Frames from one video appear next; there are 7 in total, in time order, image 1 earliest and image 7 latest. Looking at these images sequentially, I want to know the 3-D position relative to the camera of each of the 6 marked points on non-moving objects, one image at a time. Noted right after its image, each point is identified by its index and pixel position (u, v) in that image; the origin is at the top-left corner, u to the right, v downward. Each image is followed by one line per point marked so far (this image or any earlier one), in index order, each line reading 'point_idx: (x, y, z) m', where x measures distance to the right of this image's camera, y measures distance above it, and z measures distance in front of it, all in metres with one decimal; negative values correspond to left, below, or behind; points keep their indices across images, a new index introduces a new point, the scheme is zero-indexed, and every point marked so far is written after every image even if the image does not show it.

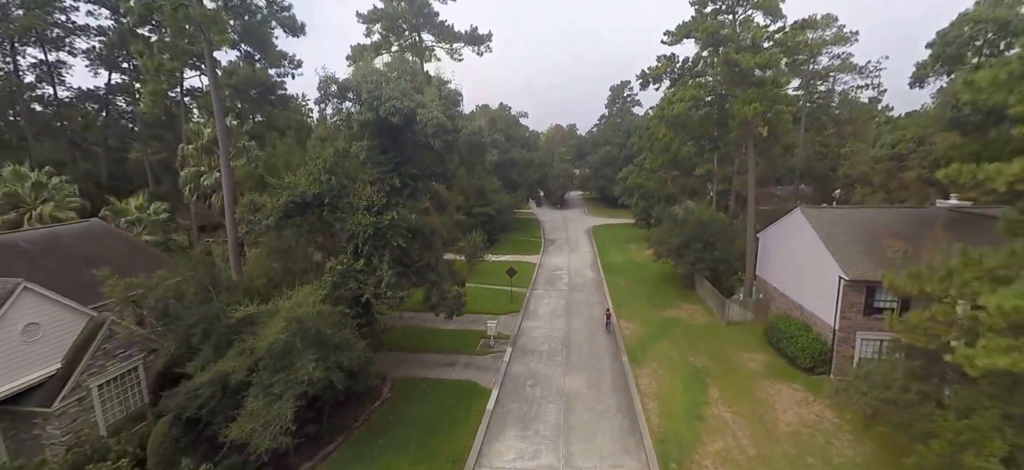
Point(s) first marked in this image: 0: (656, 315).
0: (+6.0, -3.3, +17.6) m
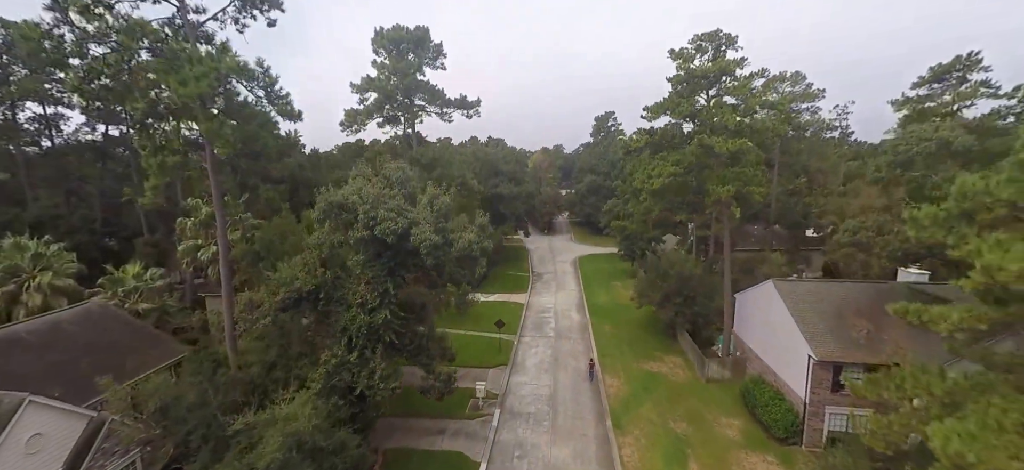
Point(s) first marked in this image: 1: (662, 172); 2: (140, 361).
0: (+5.4, -5.7, +18.2) m
1: (+5.1, +2.0, +14.5) m
2: (-9.7, -3.3, +11.1) m
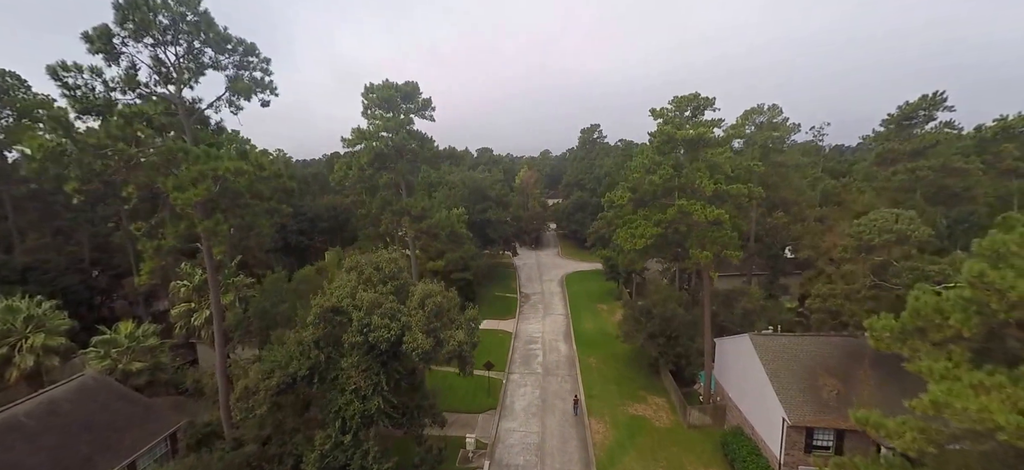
0: (+5.0, -7.7, +18.8) m
1: (+4.7, 0.0, +15.1) m
2: (-10.0, -5.4, +11.4) m
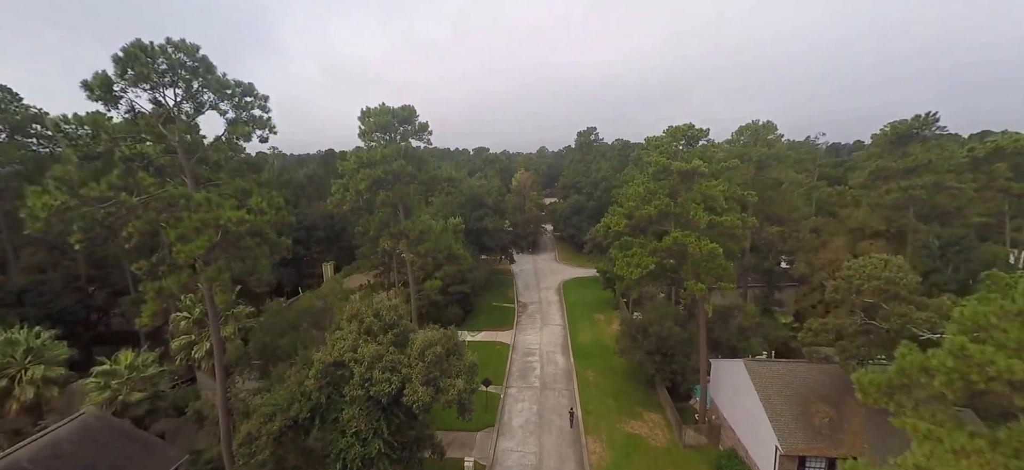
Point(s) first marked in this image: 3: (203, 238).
0: (+4.9, -8.6, +19.1) m
1: (+4.6, -1.0, +15.3) m
2: (-10.1, -6.4, +11.5) m
3: (-6.9, 0.0, +9.5) m
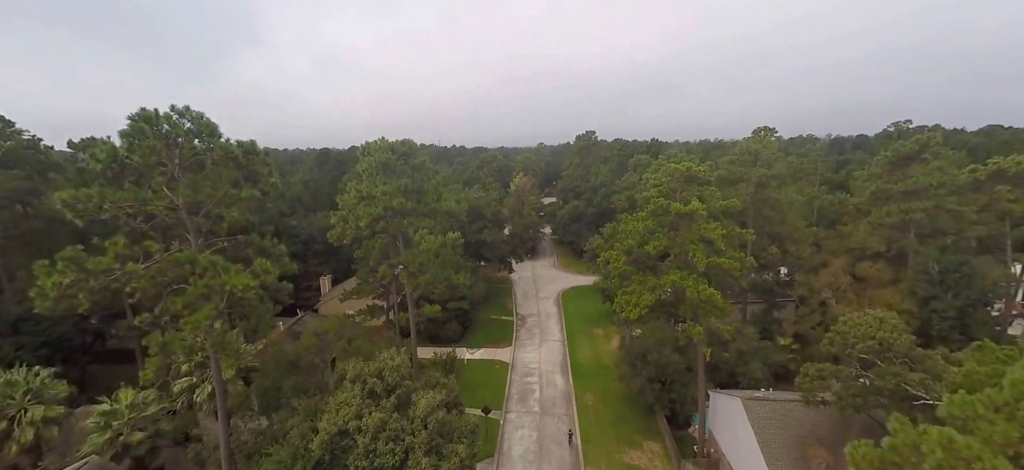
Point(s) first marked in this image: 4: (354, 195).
0: (+4.9, -10.0, +19.2) m
1: (+4.6, -2.4, +15.4) m
2: (-10.0, -7.9, +11.5) m
3: (-6.8, -1.5, +9.4) m
4: (-6.5, +1.7, +17.5) m
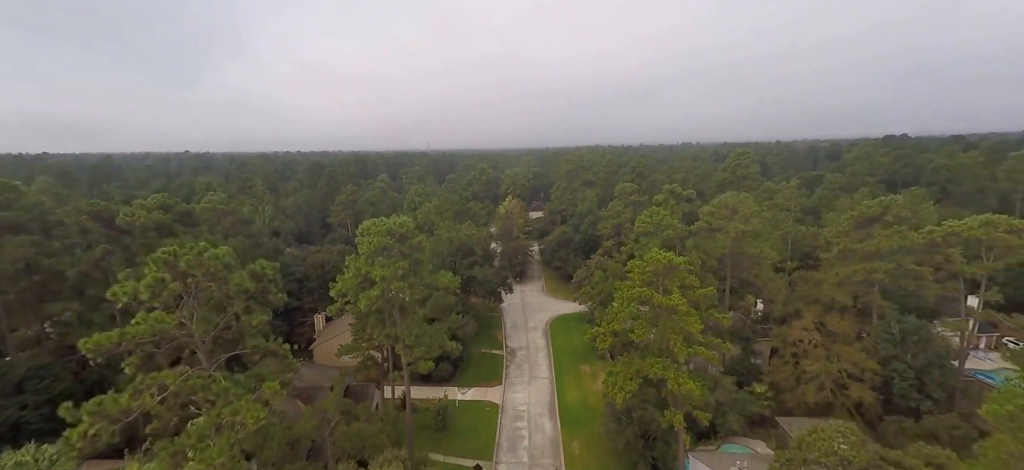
0: (+4.4, -13.3, +20.3) m
1: (+4.3, -5.7, +16.5) m
2: (-10.3, -11.0, +12.3) m
3: (-7.0, -4.6, +10.3) m
4: (-6.9, -1.5, +18.3) m
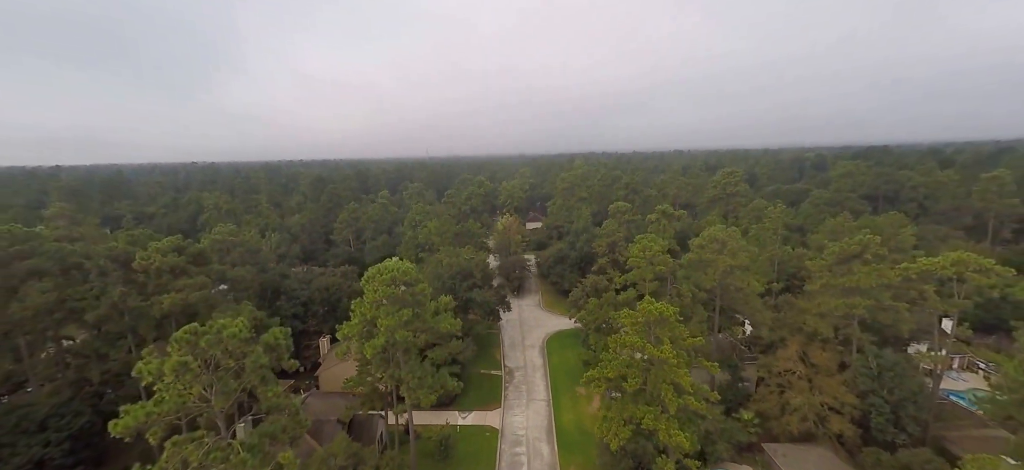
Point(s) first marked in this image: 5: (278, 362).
0: (+4.4, -15.5, +21.5) m
1: (+4.4, -7.9, +17.8) m
2: (-10.2, -13.2, +13.4) m
3: (-6.9, -6.8, +11.5) m
4: (-6.9, -3.8, +19.5) m
5: (-7.3, -4.1, +14.2) m
